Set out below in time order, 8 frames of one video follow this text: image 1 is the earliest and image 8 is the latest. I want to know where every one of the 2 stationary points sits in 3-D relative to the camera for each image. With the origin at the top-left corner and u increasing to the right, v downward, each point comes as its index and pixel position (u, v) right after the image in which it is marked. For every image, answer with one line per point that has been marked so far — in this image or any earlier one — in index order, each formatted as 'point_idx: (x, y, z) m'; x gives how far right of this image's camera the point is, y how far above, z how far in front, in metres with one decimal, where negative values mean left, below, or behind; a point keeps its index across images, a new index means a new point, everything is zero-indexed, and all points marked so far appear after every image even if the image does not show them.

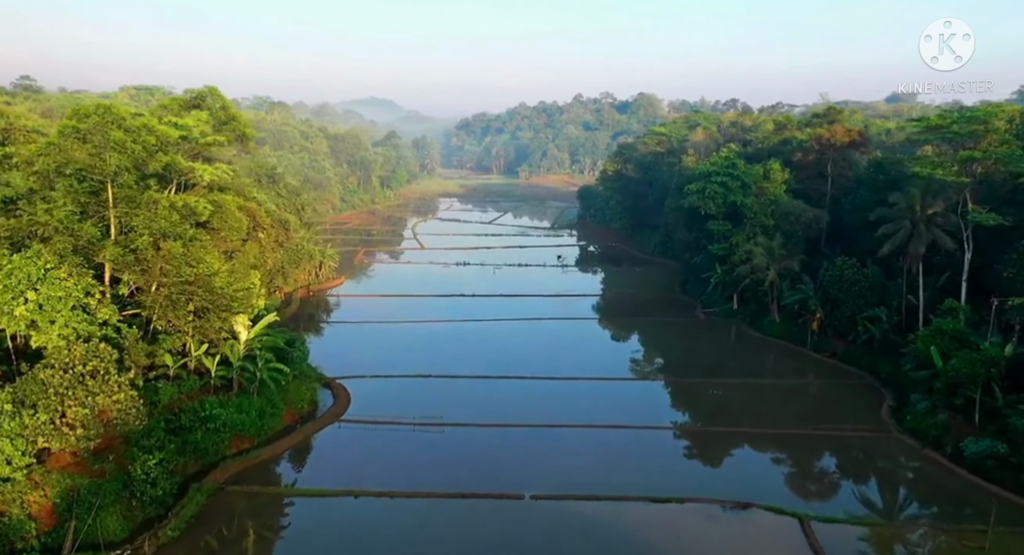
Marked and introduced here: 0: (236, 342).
0: (-6.7, -1.6, +19.8) m
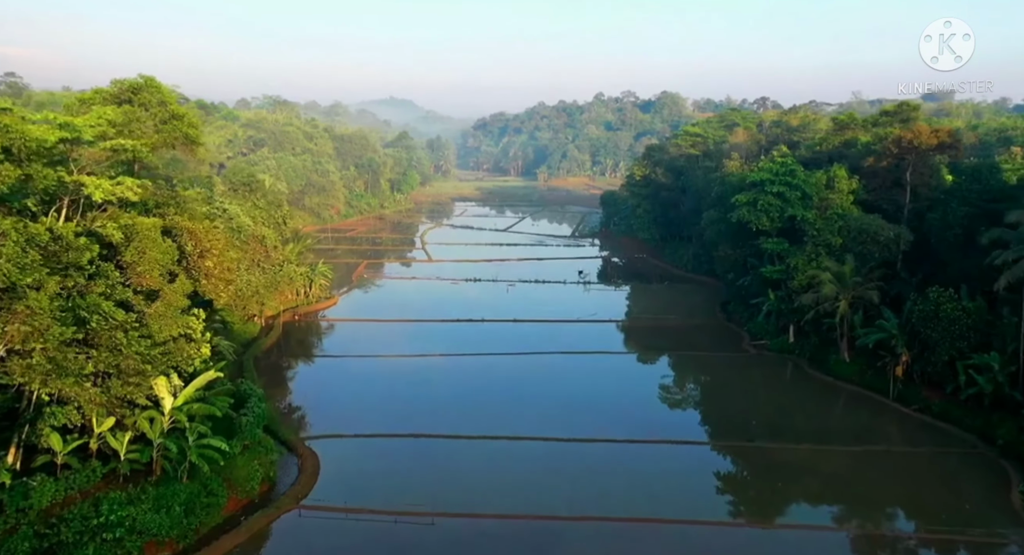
0: (-6.5, -2.5, +14.9) m
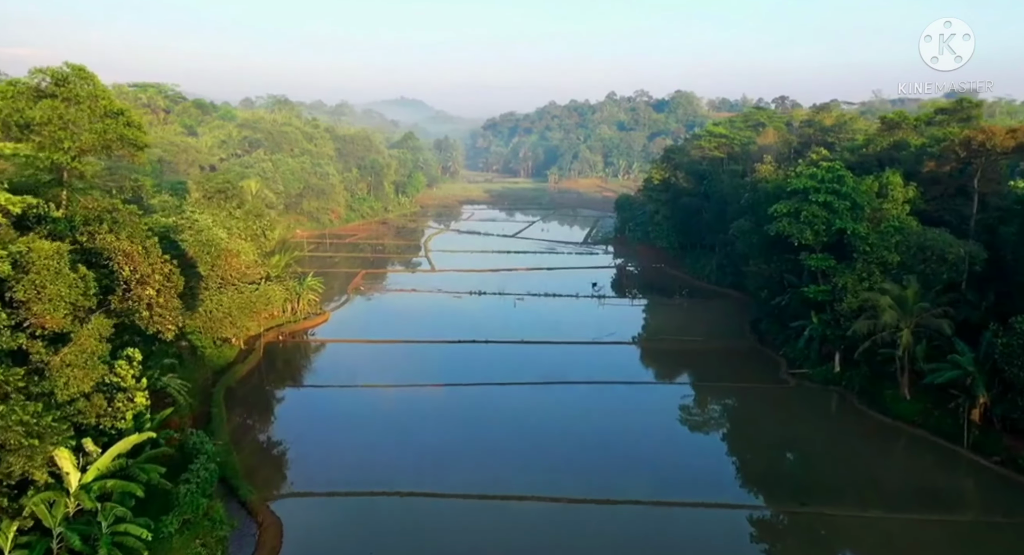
0: (-6.5, -3.1, +11.6) m
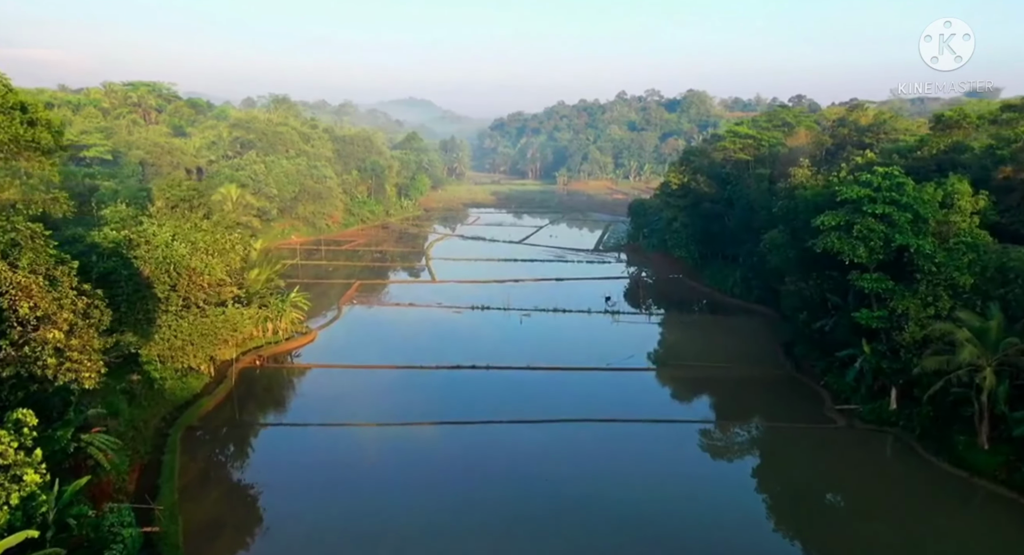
0: (-6.5, -3.7, +8.3) m
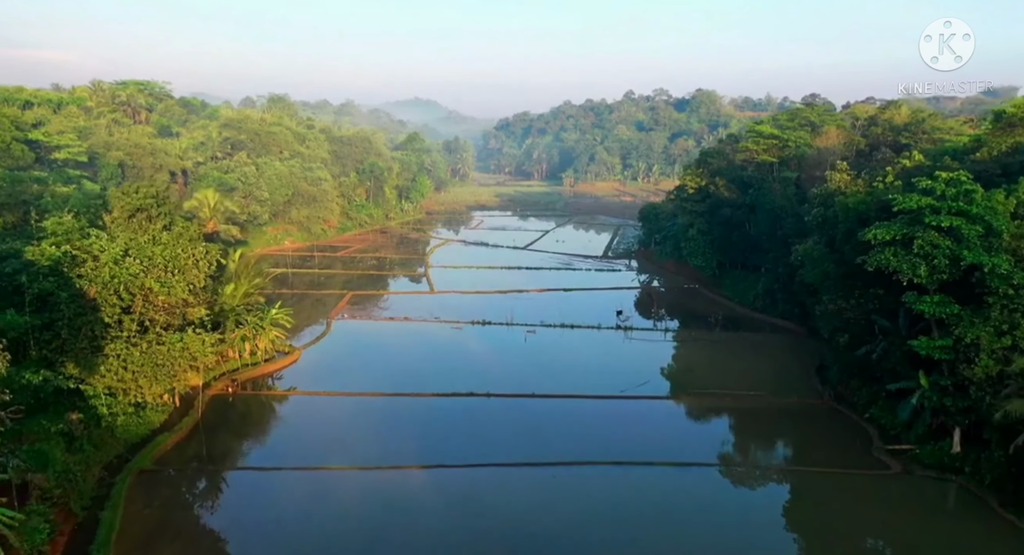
0: (-6.6, -4.2, +5.4) m
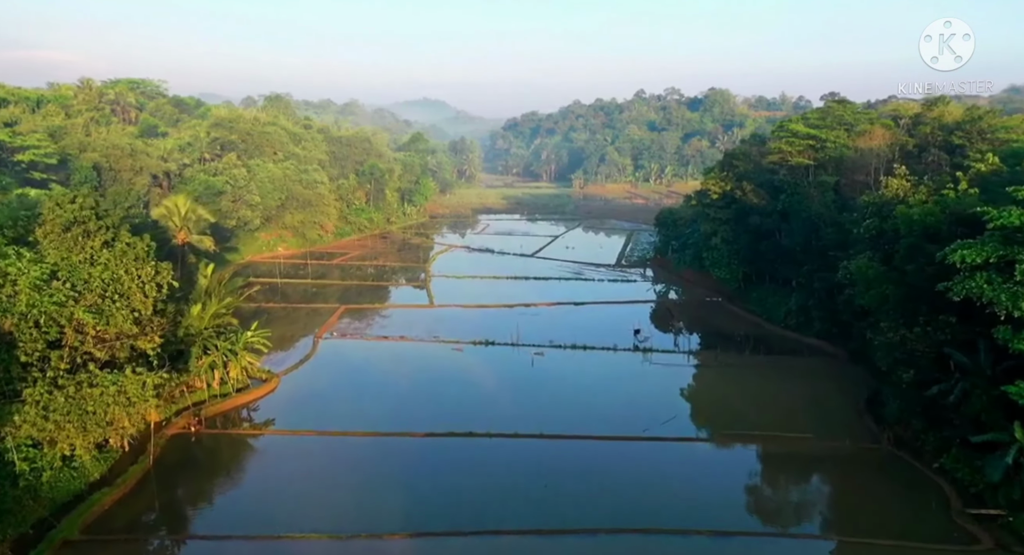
0: (-6.6, -4.7, +2.1) m
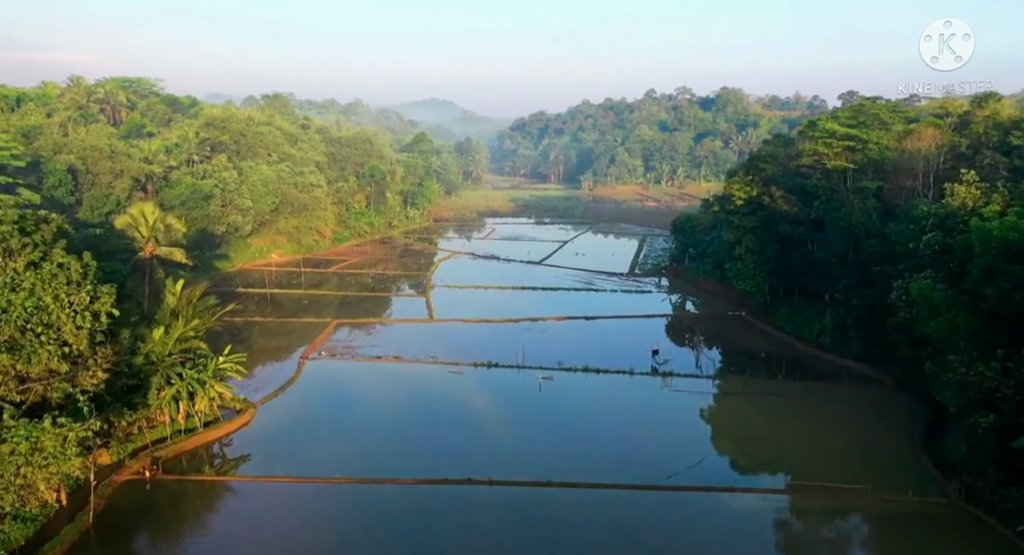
0: (-6.7, -5.2, -0.7) m
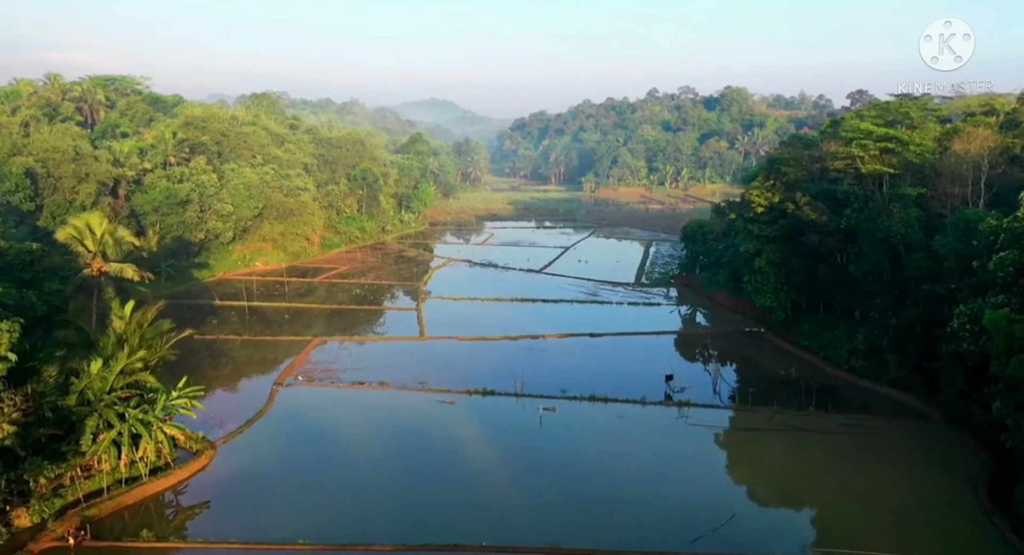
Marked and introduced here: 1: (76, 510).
0: (-6.8, -5.8, -3.7) m
1: (-8.9, -4.8, +16.8) m
